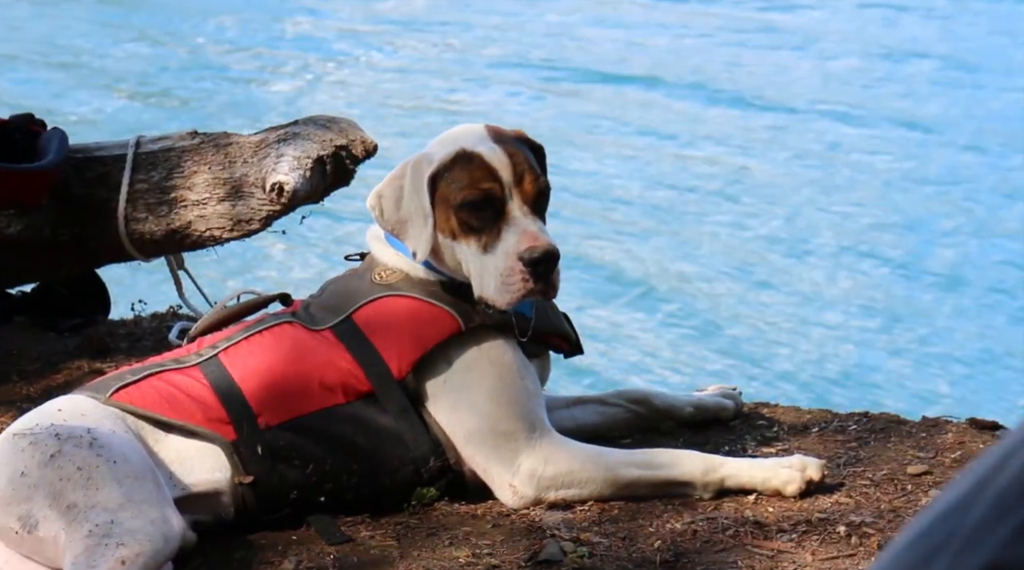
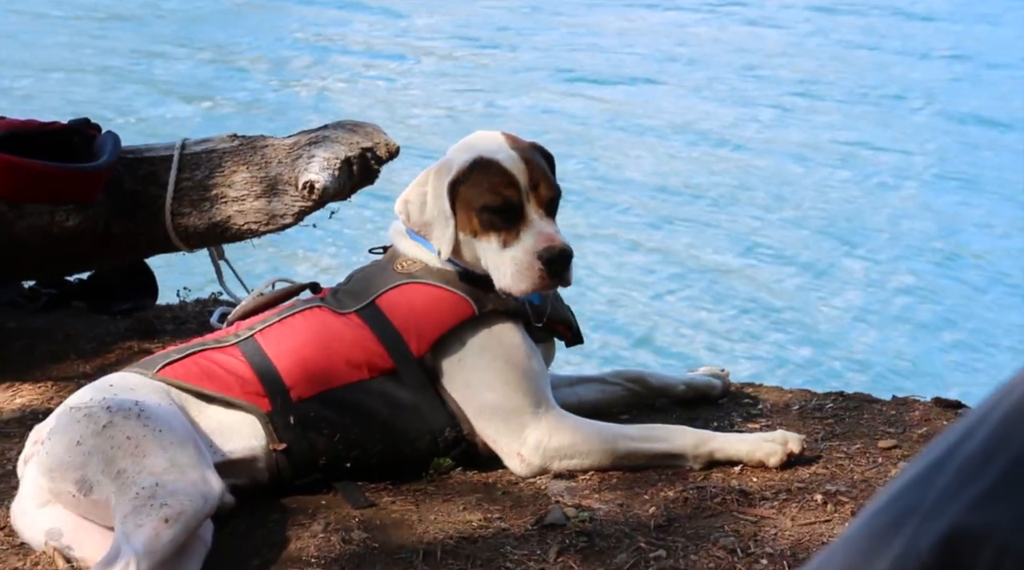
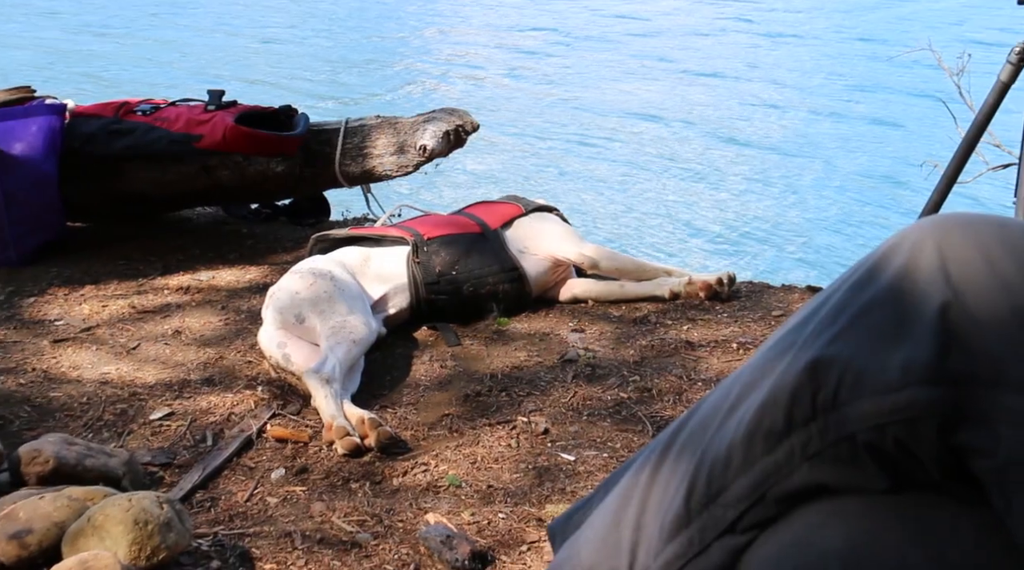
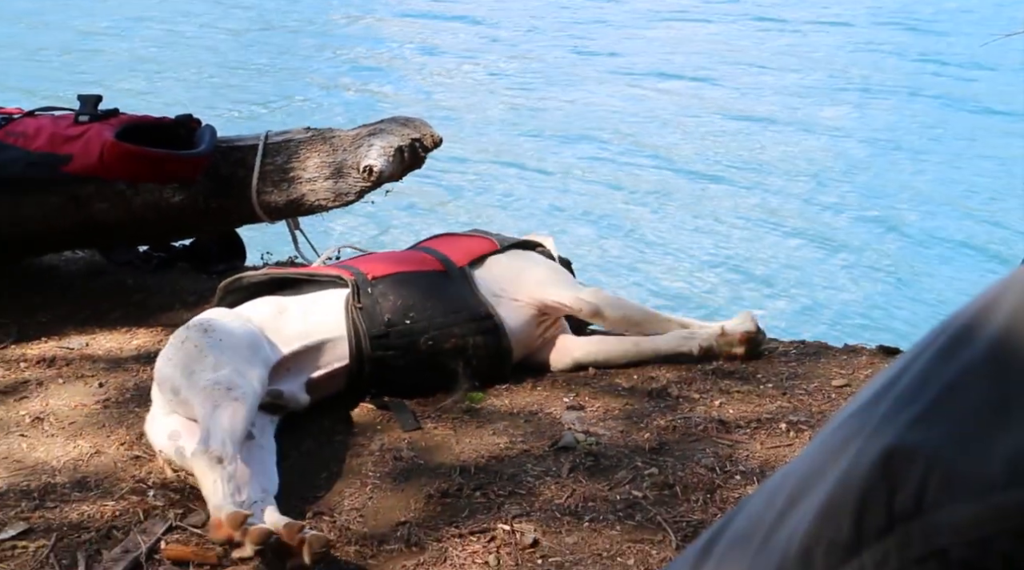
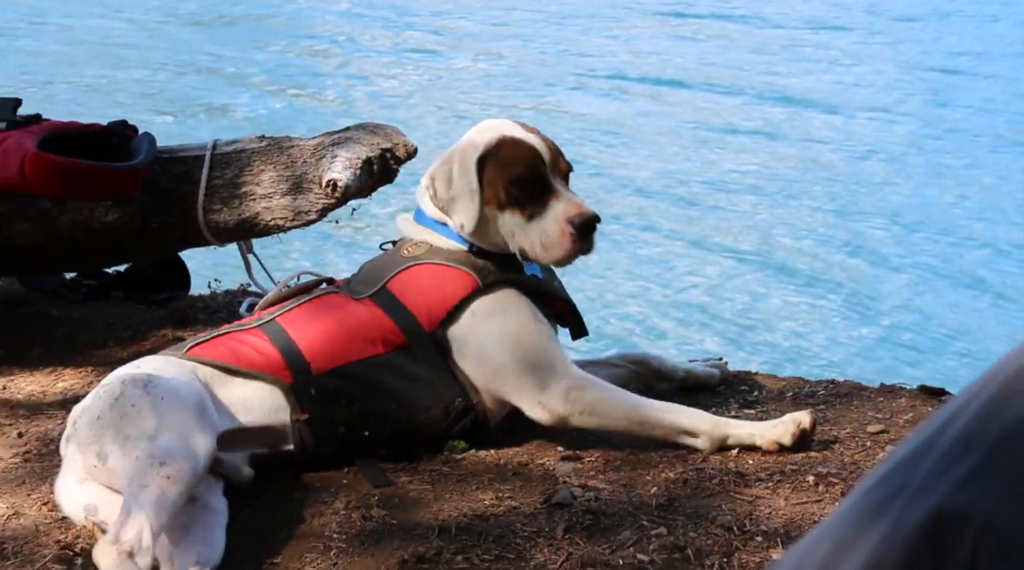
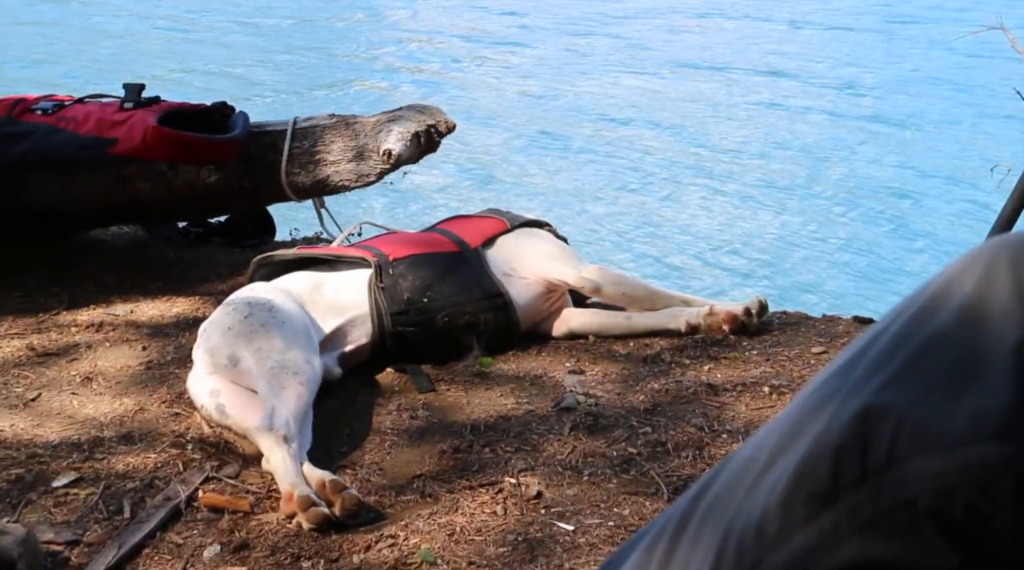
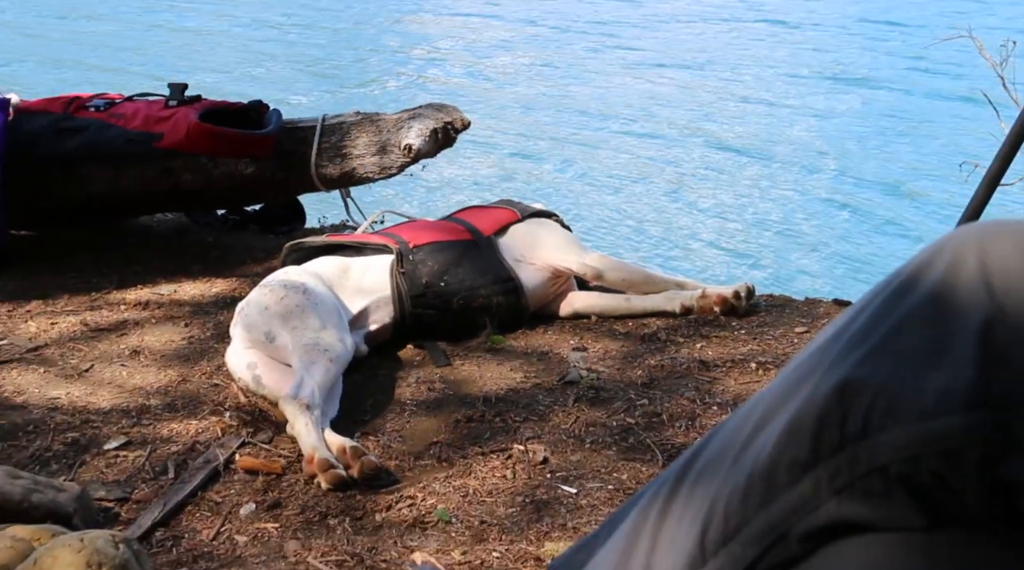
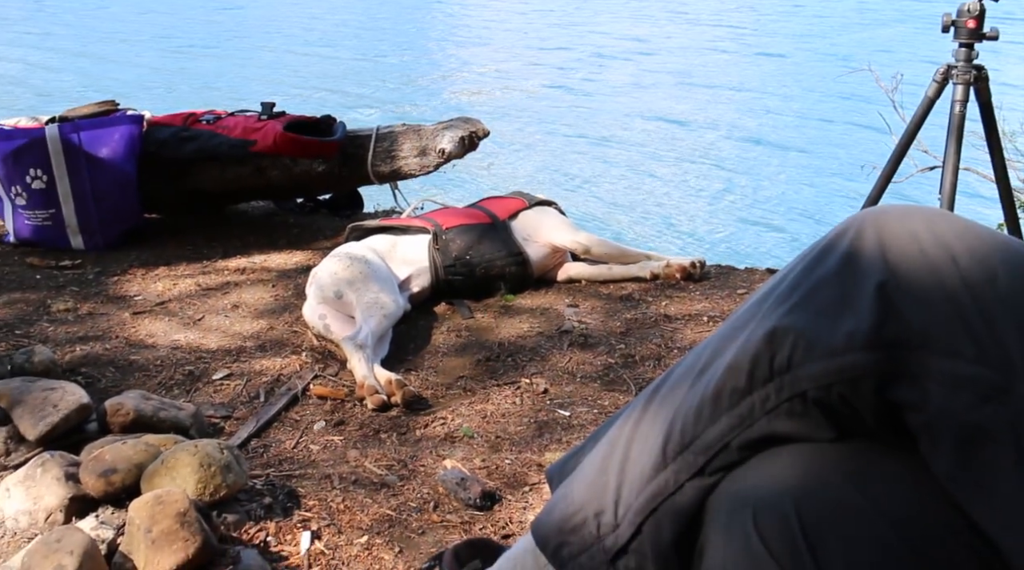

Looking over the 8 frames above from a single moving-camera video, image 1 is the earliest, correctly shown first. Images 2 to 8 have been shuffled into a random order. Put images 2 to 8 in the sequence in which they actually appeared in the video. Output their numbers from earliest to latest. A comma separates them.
2, 5, 4, 6, 7, 3, 8
